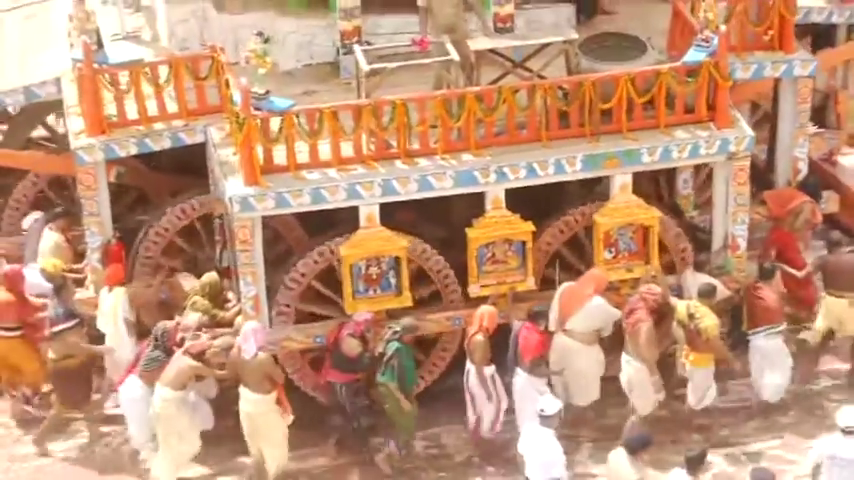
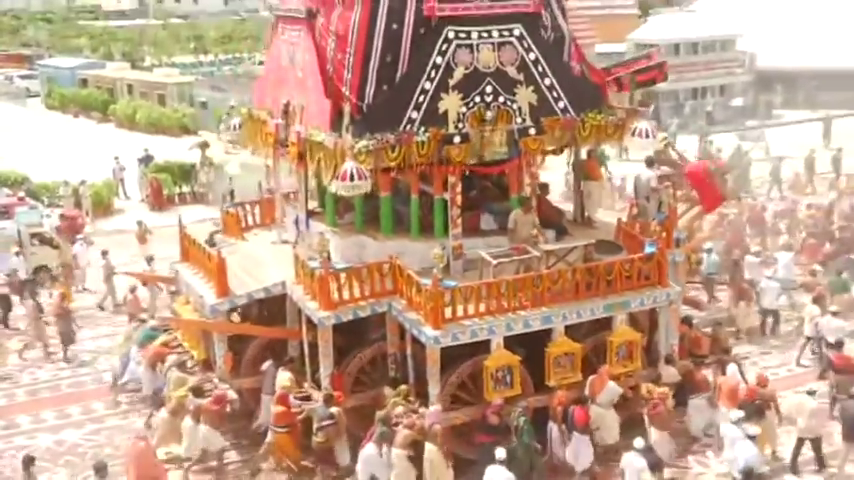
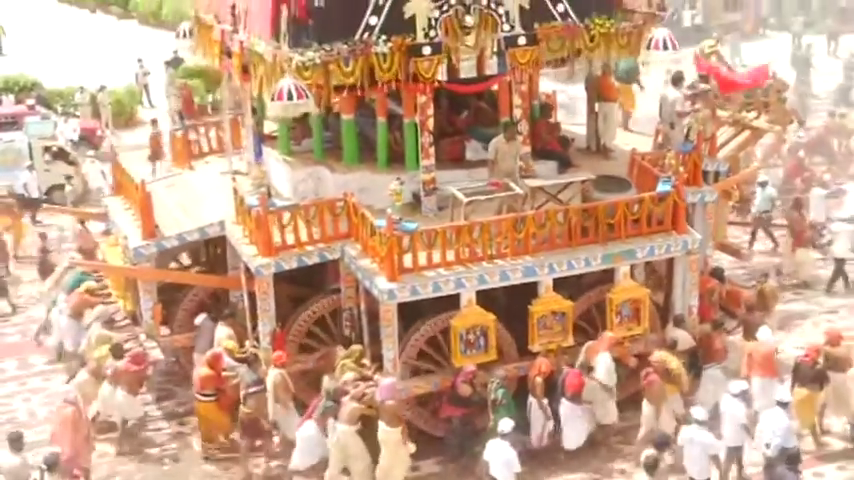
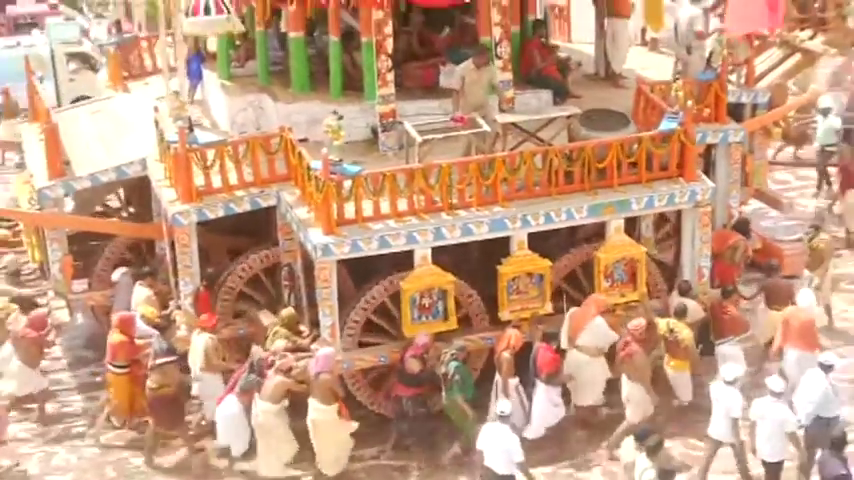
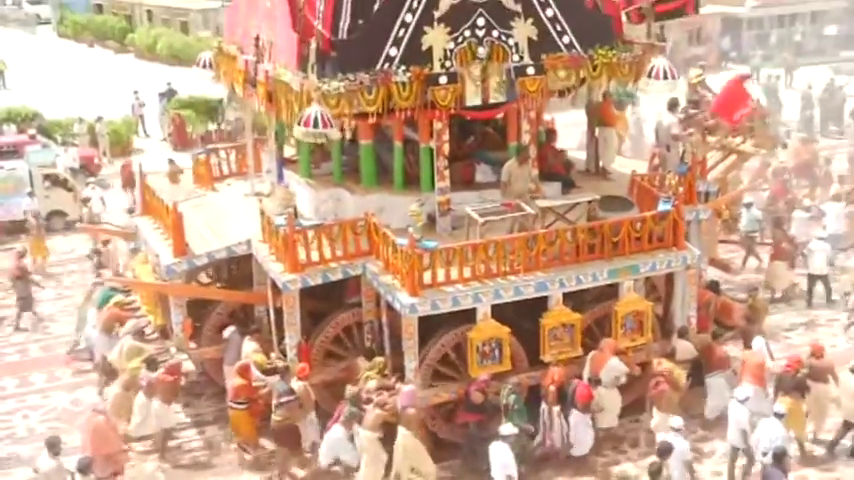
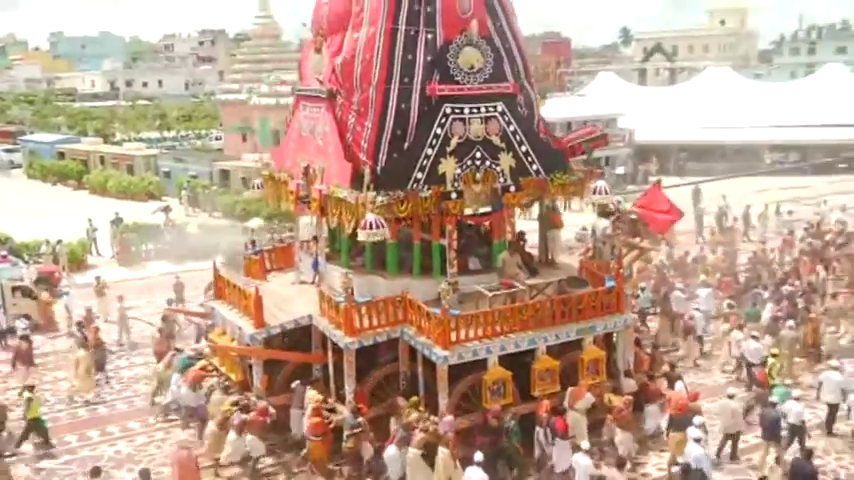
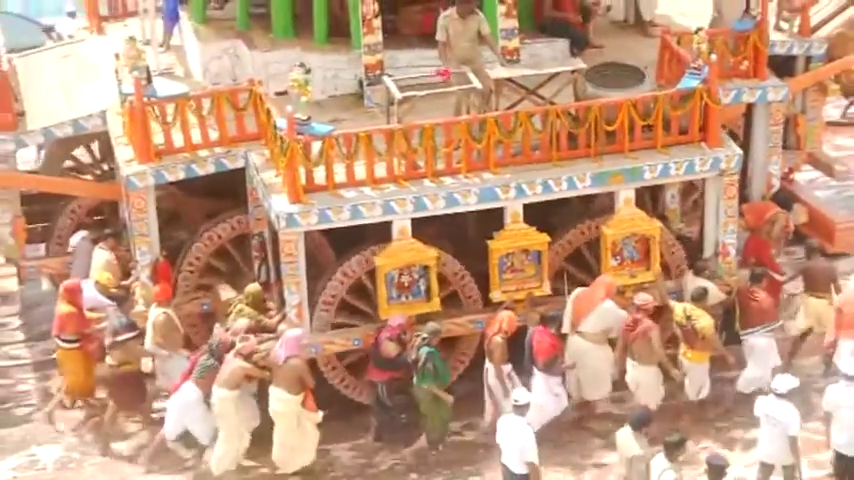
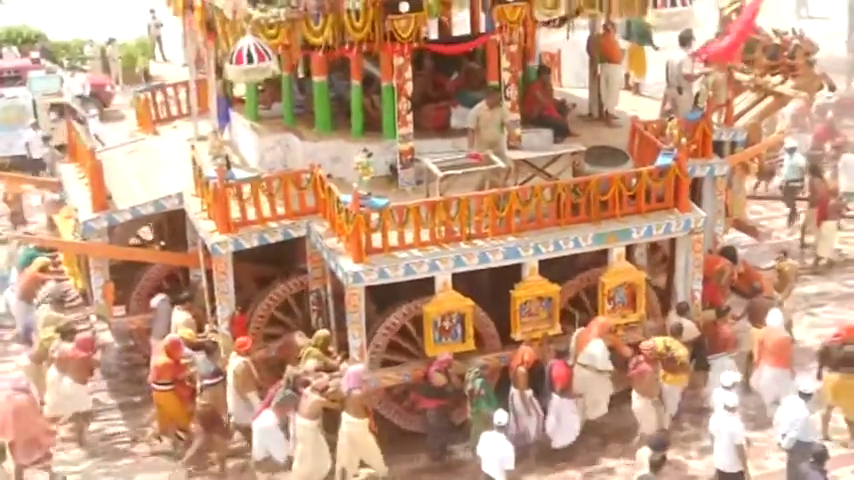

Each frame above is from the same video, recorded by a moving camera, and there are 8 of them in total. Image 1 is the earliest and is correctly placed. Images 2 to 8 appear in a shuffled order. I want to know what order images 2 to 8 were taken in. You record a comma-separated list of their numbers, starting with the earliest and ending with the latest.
7, 4, 8, 3, 5, 2, 6
